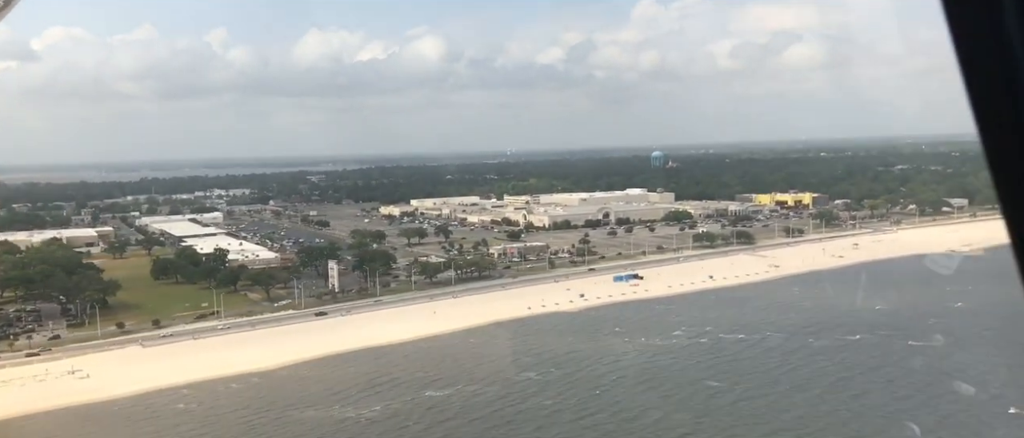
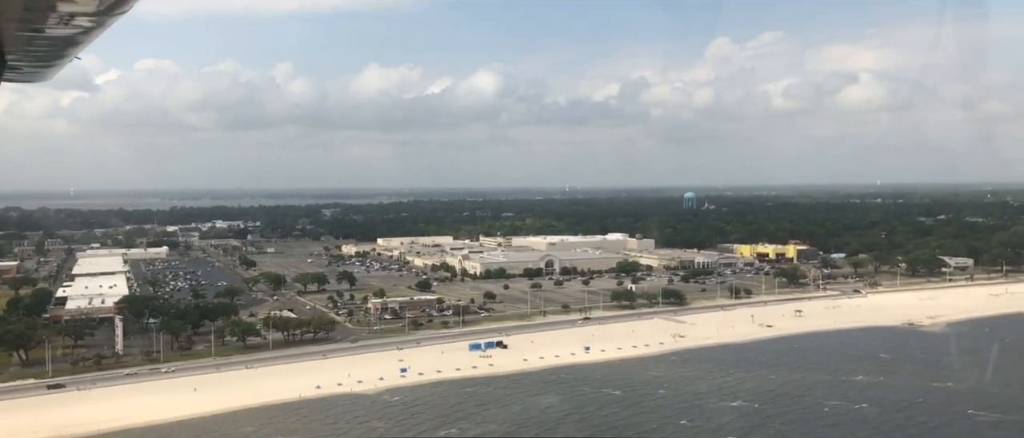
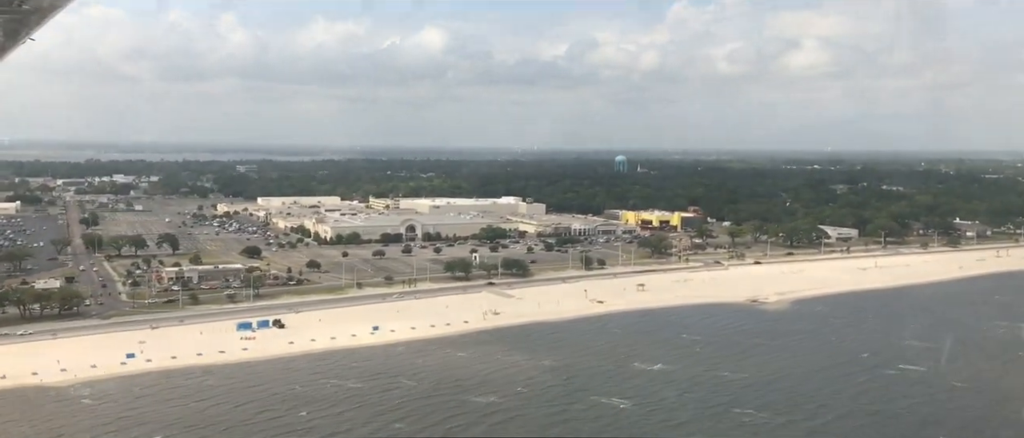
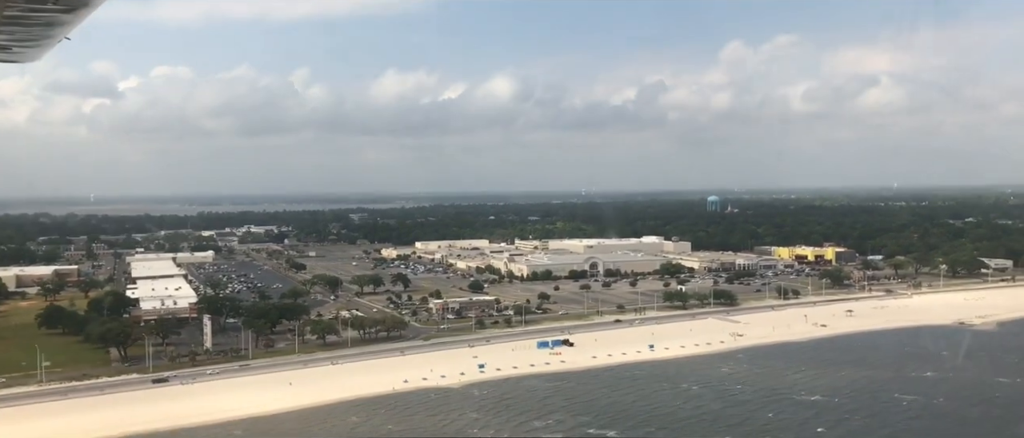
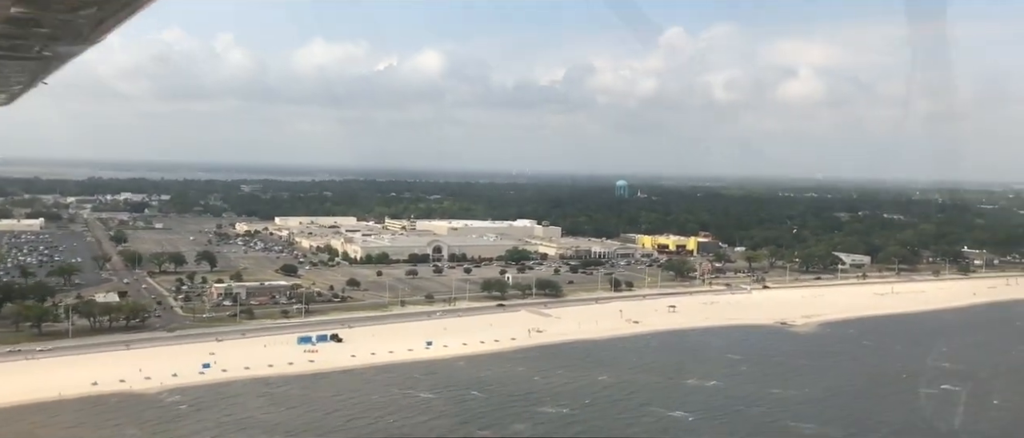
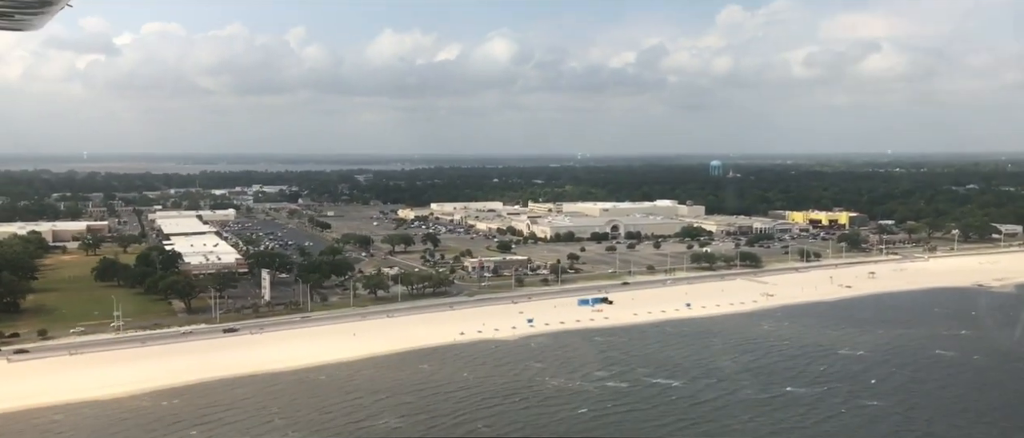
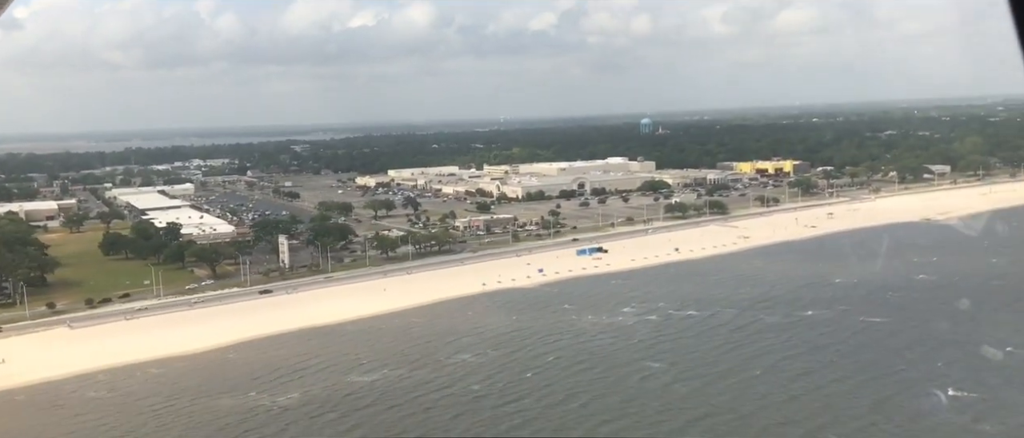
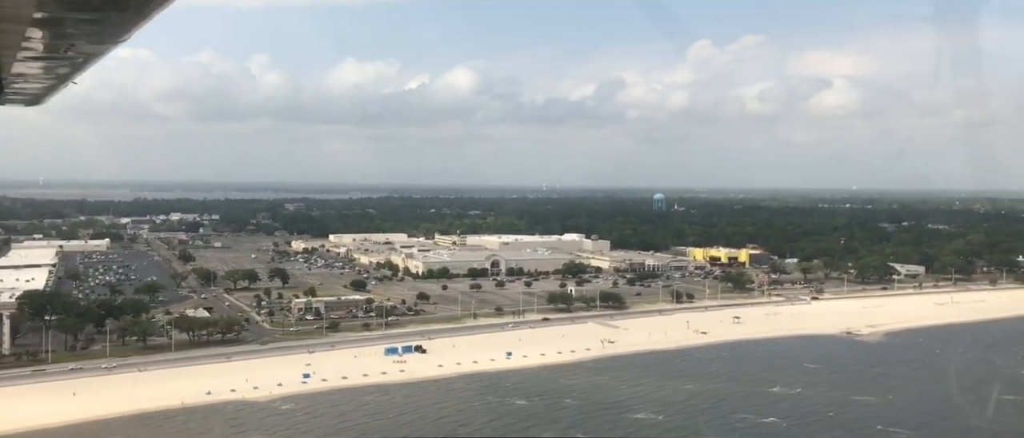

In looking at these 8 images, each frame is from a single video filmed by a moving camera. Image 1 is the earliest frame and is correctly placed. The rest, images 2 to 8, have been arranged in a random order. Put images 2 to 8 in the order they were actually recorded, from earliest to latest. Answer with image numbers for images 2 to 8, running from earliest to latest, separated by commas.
7, 6, 4, 2, 8, 5, 3
